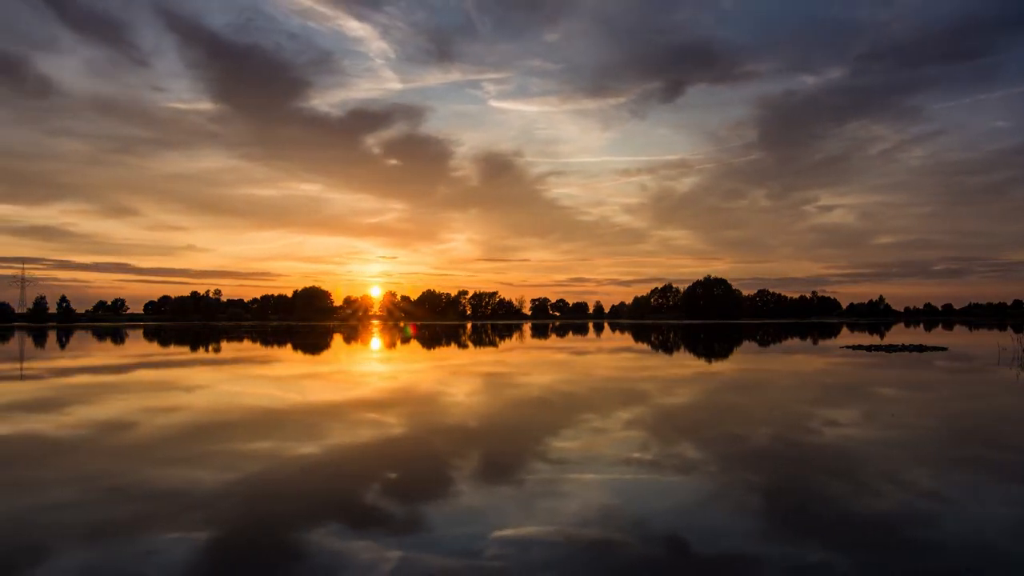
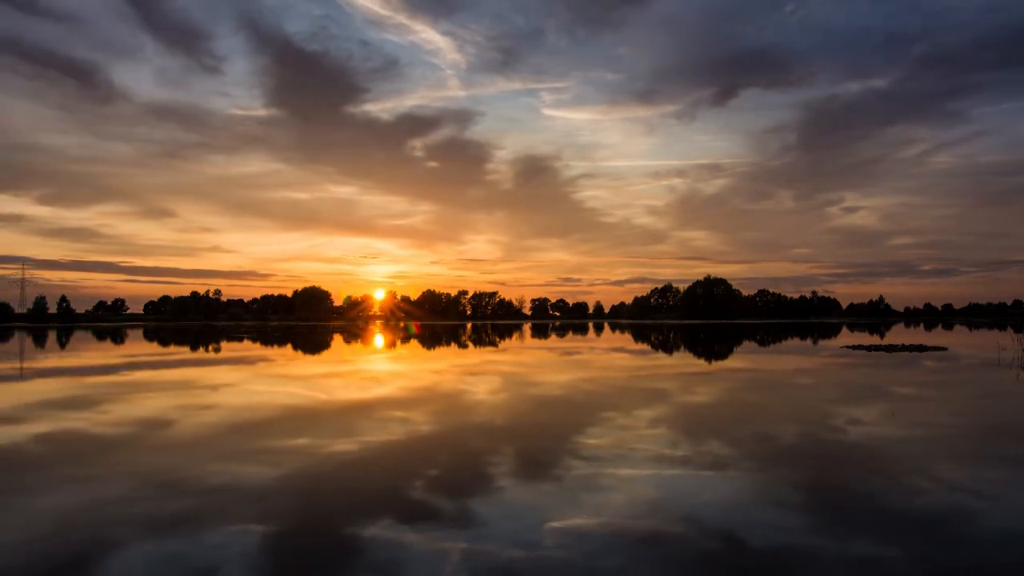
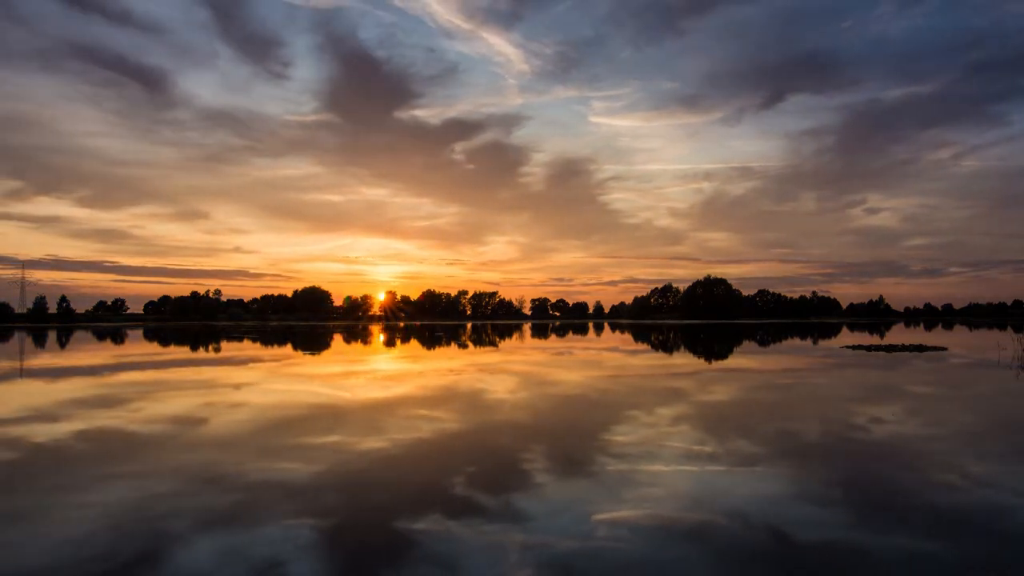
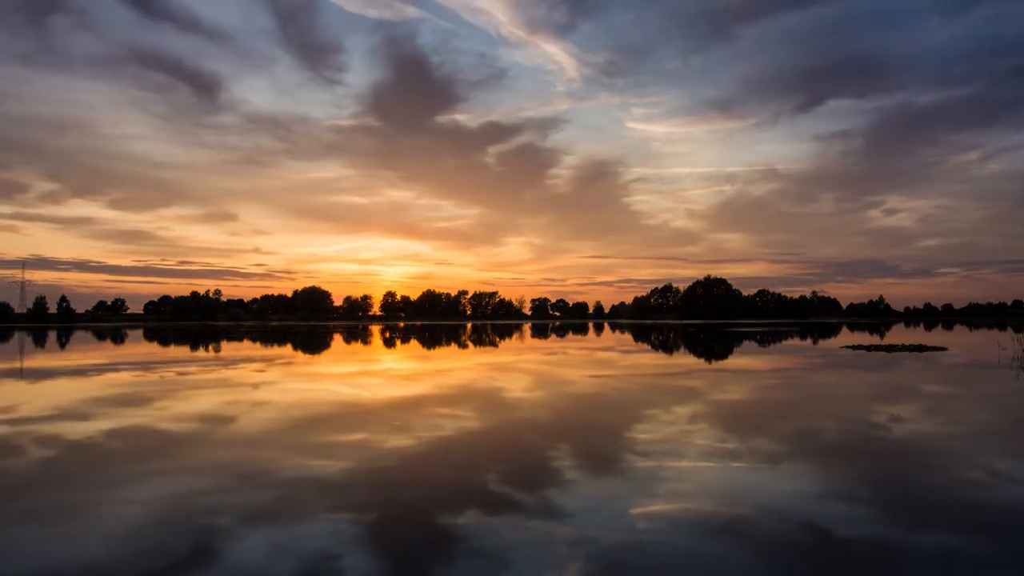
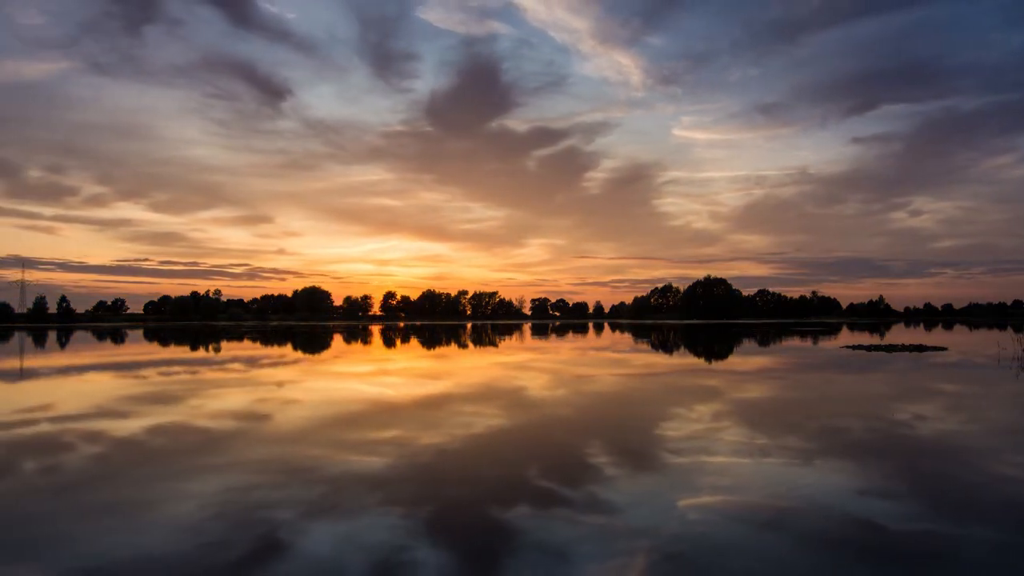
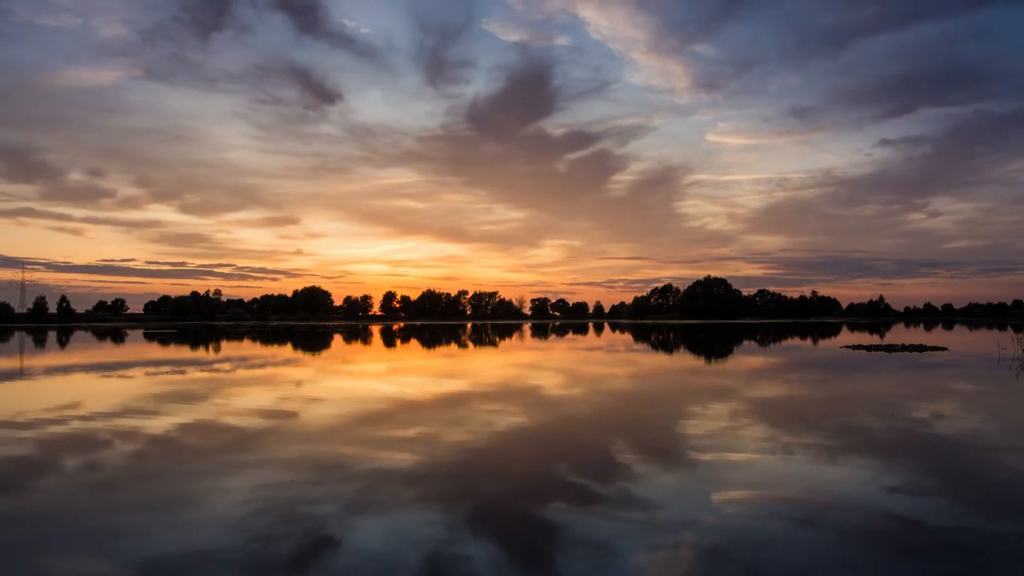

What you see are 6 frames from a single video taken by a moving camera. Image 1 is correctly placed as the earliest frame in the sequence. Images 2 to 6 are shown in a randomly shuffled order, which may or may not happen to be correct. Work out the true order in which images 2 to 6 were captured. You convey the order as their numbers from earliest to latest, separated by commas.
2, 3, 4, 5, 6
